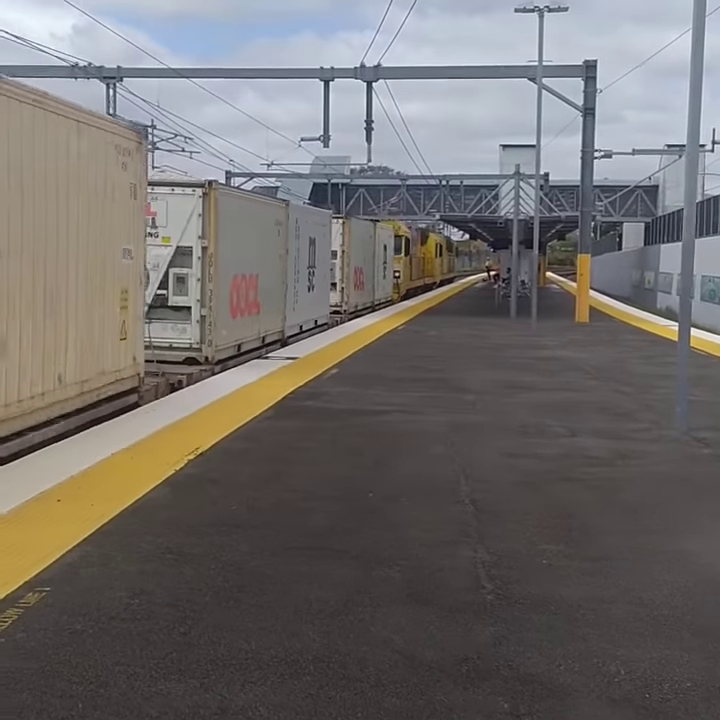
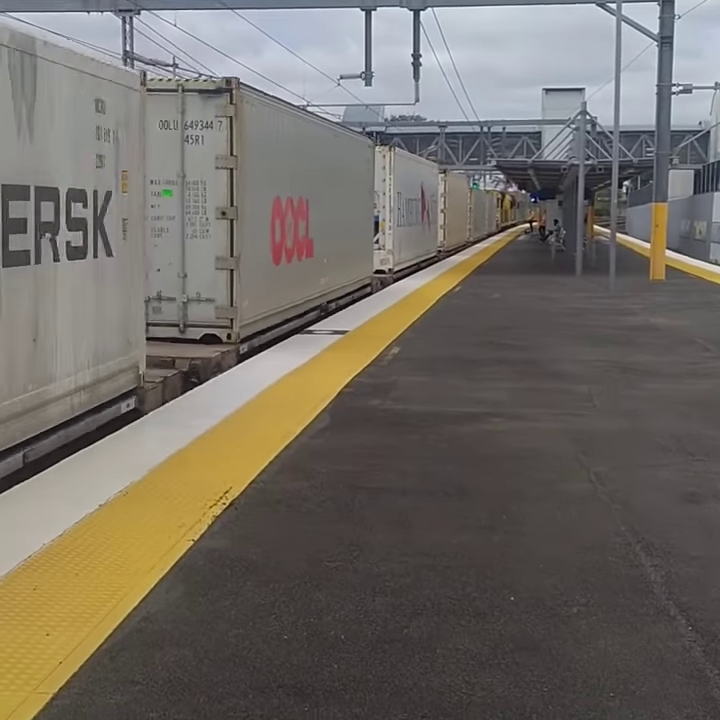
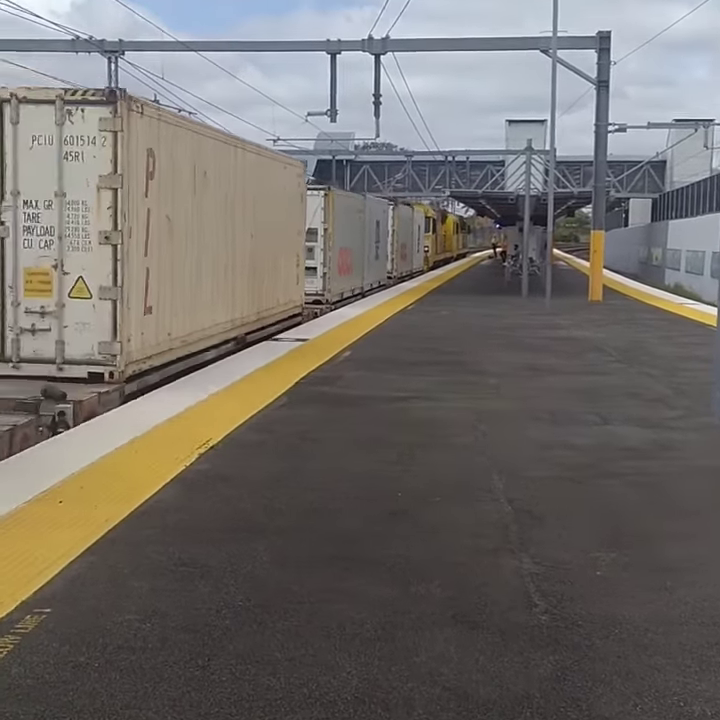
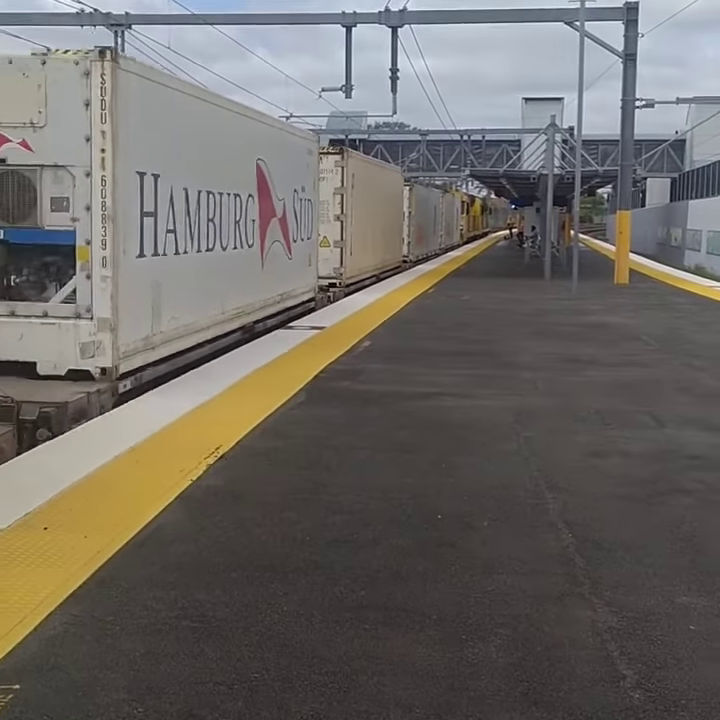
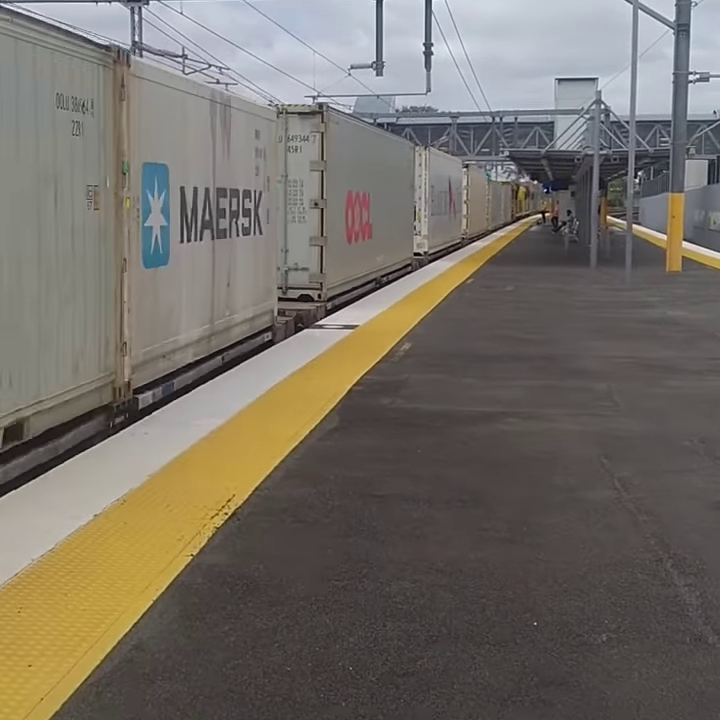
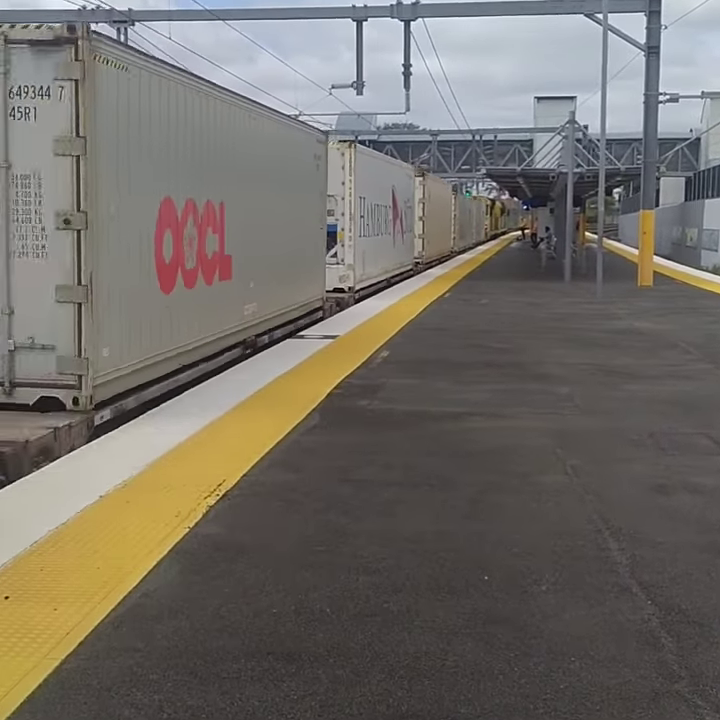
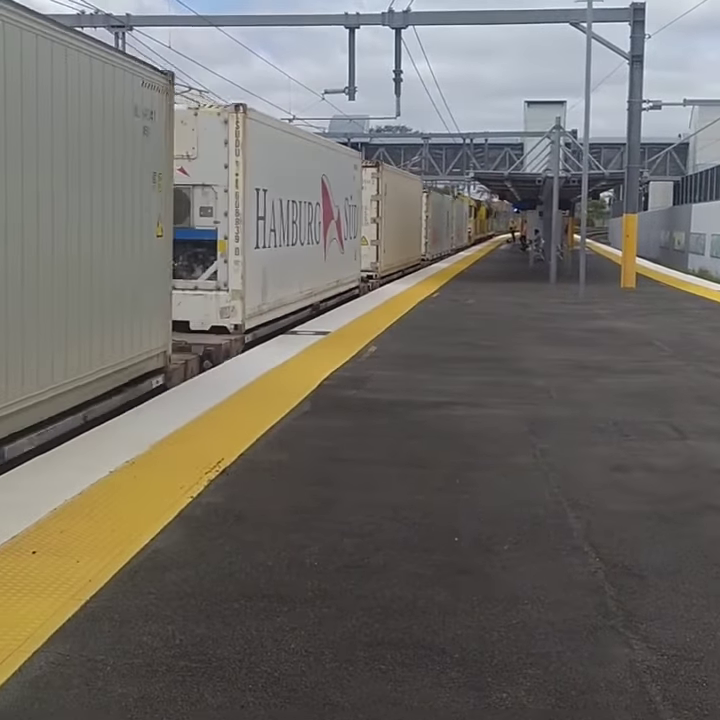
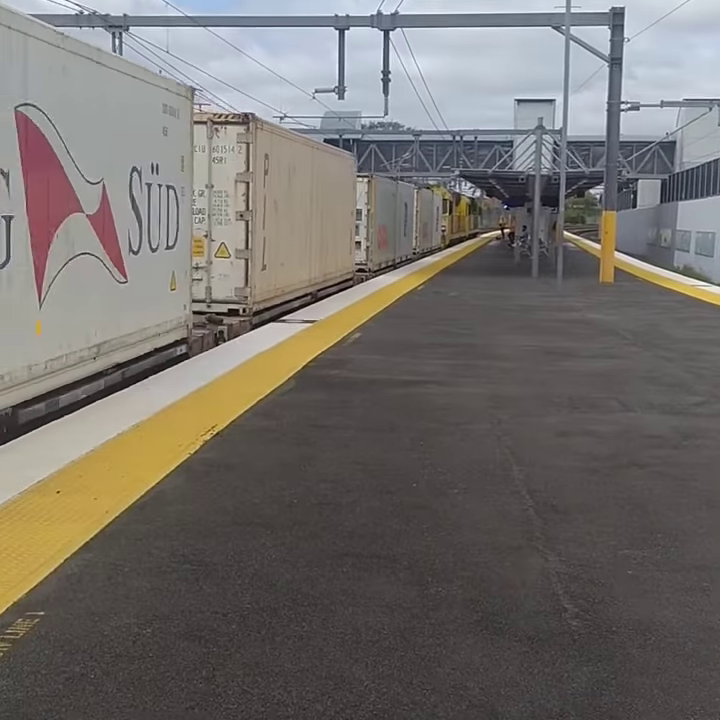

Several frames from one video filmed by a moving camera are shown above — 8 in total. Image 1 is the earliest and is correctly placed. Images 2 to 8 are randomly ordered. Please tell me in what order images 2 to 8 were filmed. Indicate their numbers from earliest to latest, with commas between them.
3, 8, 4, 7, 6, 2, 5
